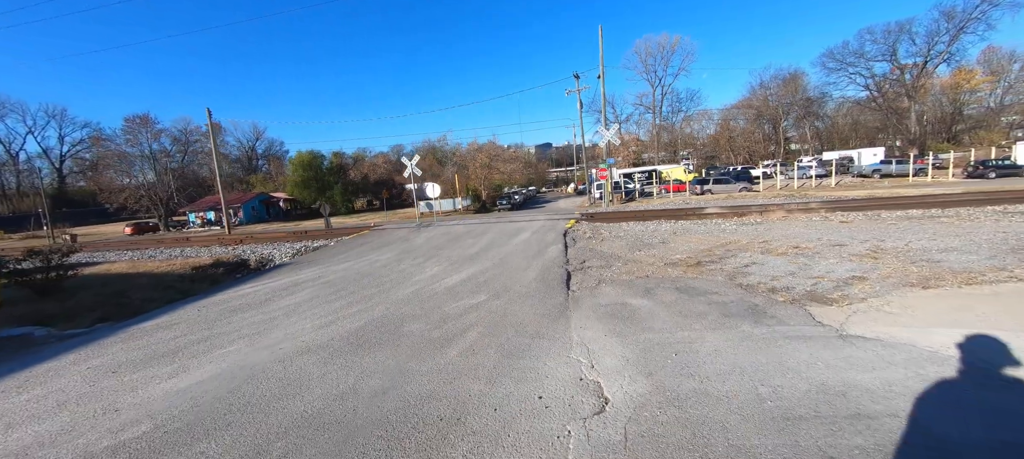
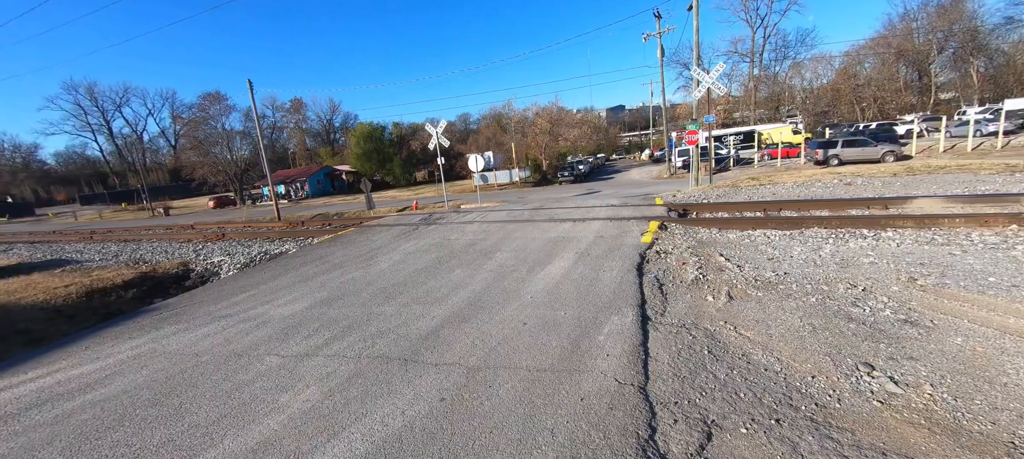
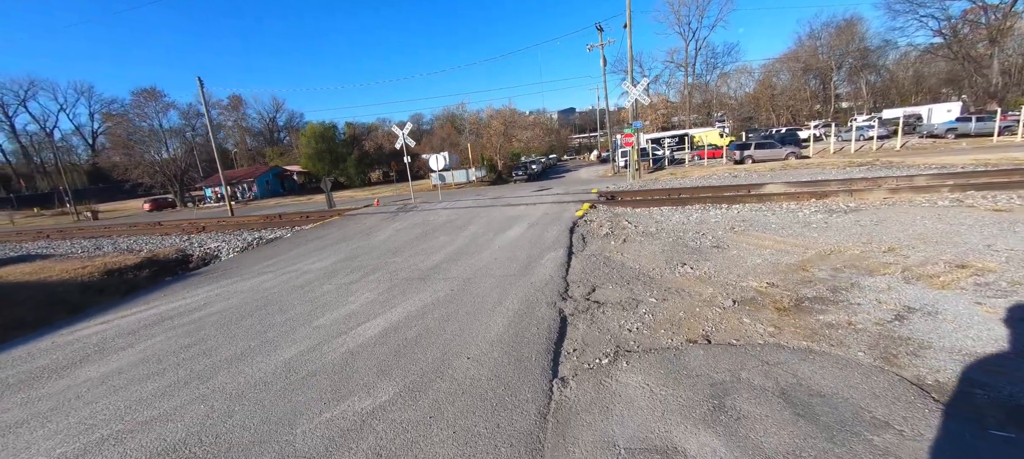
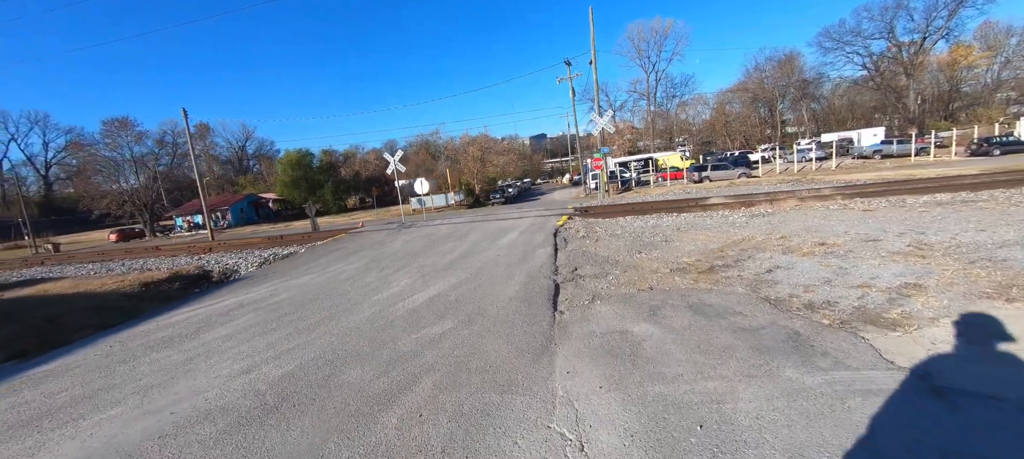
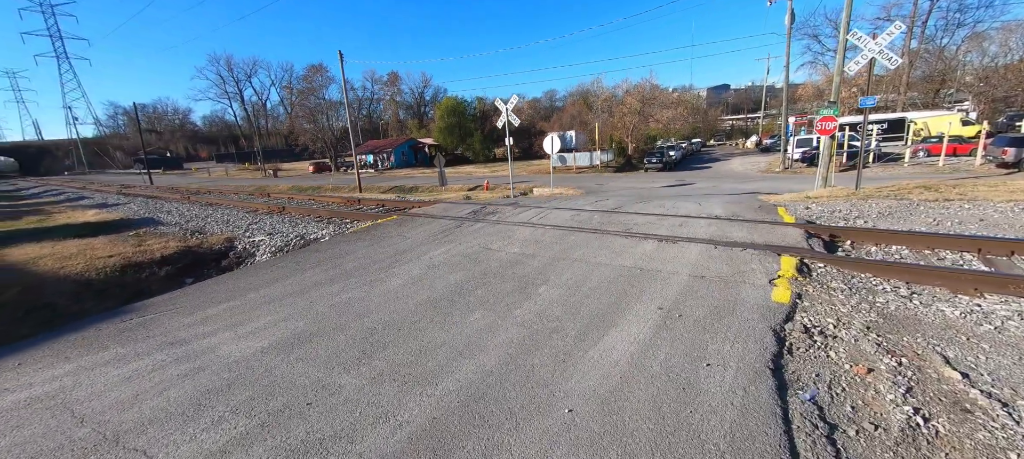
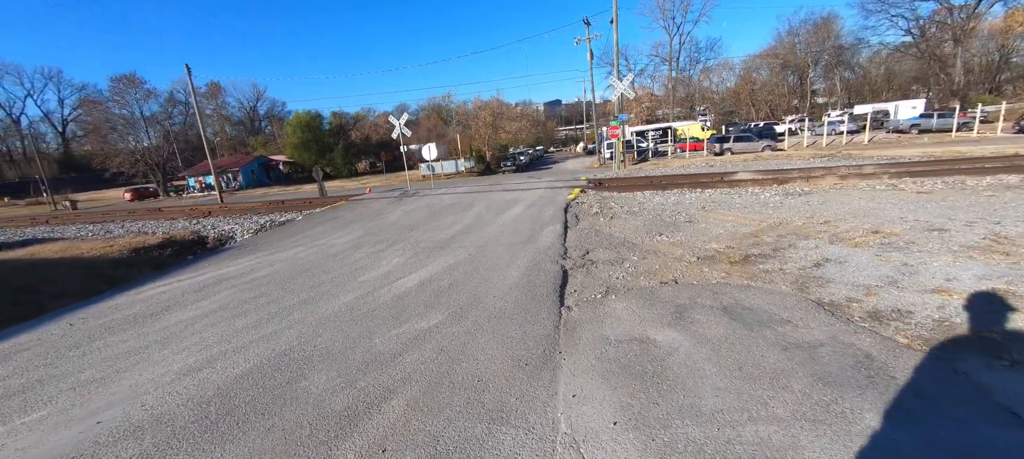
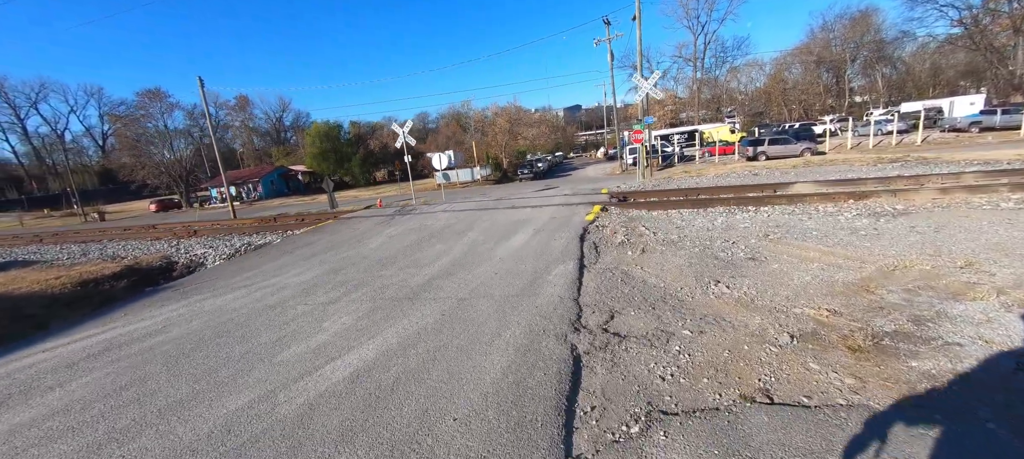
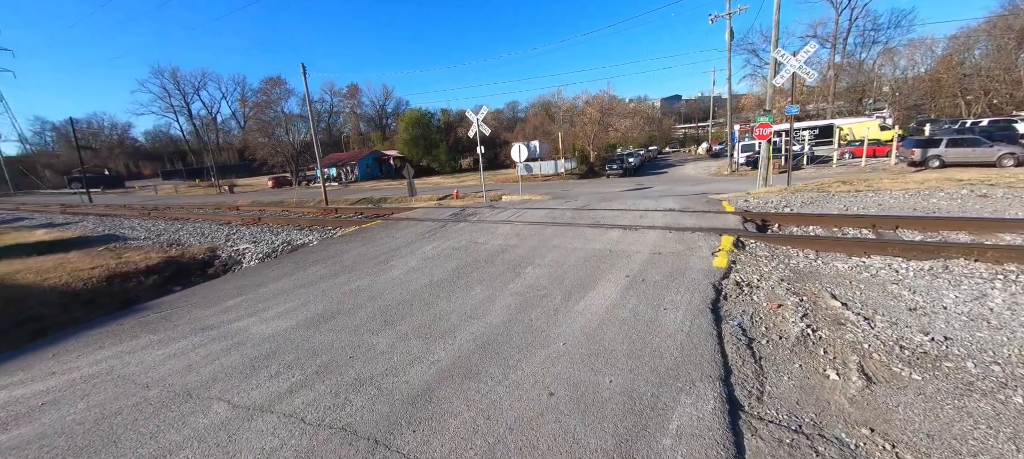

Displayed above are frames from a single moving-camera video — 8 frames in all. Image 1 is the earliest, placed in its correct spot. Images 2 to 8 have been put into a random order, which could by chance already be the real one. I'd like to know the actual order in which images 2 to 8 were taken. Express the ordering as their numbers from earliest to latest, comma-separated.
4, 6, 3, 7, 2, 8, 5
